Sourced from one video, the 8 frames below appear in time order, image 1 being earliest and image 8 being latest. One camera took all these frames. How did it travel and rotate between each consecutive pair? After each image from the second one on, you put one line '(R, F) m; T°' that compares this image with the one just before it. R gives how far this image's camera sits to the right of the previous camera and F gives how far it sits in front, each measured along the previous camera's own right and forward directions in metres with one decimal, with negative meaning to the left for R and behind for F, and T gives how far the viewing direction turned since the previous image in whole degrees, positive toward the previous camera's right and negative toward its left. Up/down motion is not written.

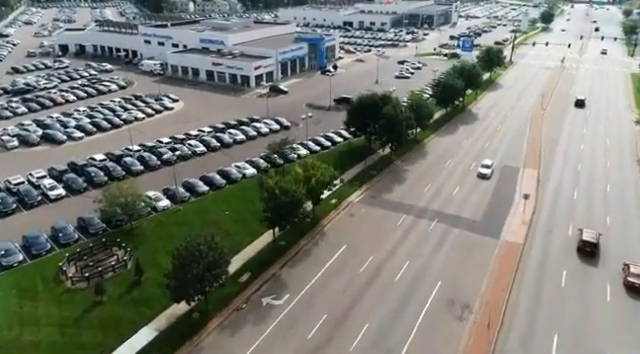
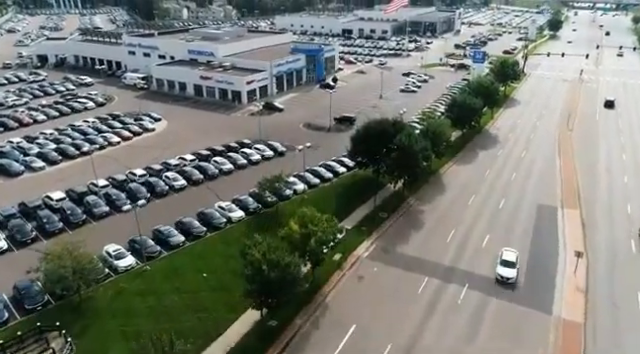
(-0.2, +7.2) m; 0°
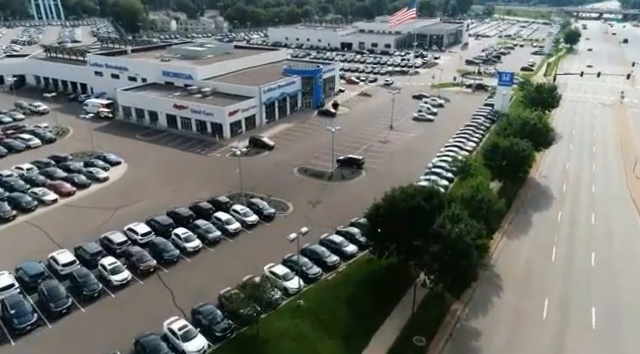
(-0.3, +12.6) m; 0°
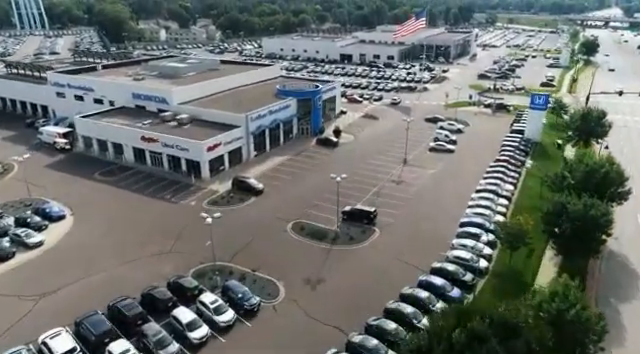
(-0.3, +10.7) m; 0°
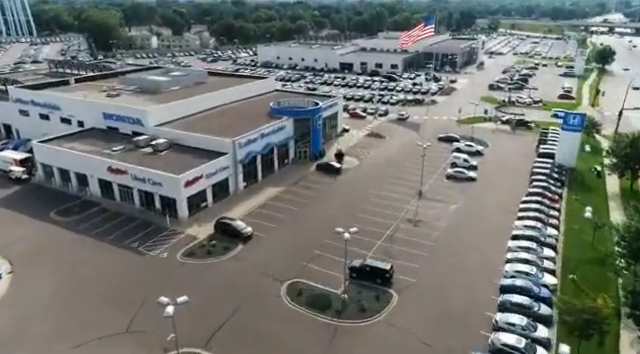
(-0.3, +7.8) m; 0°
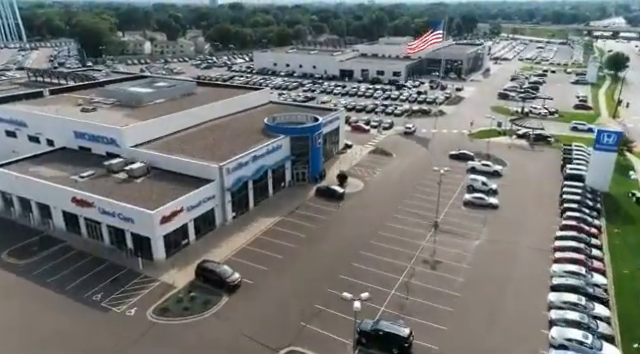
(-0.2, +5.9) m; 0°
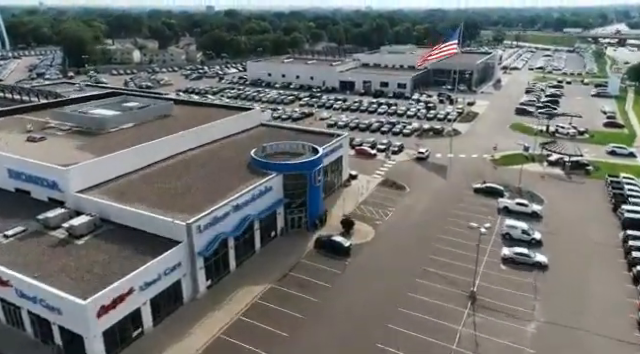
(-0.2, +9.2) m; 0°
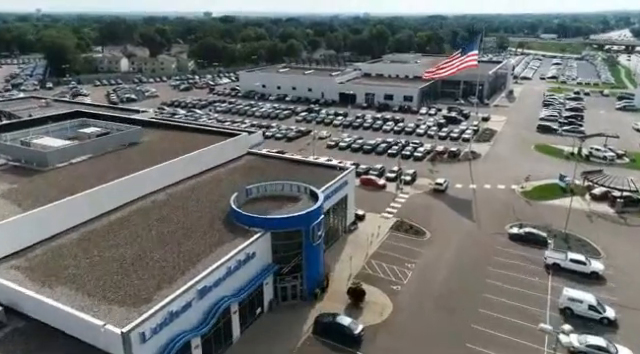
(-0.1, +9.2) m; 0°
